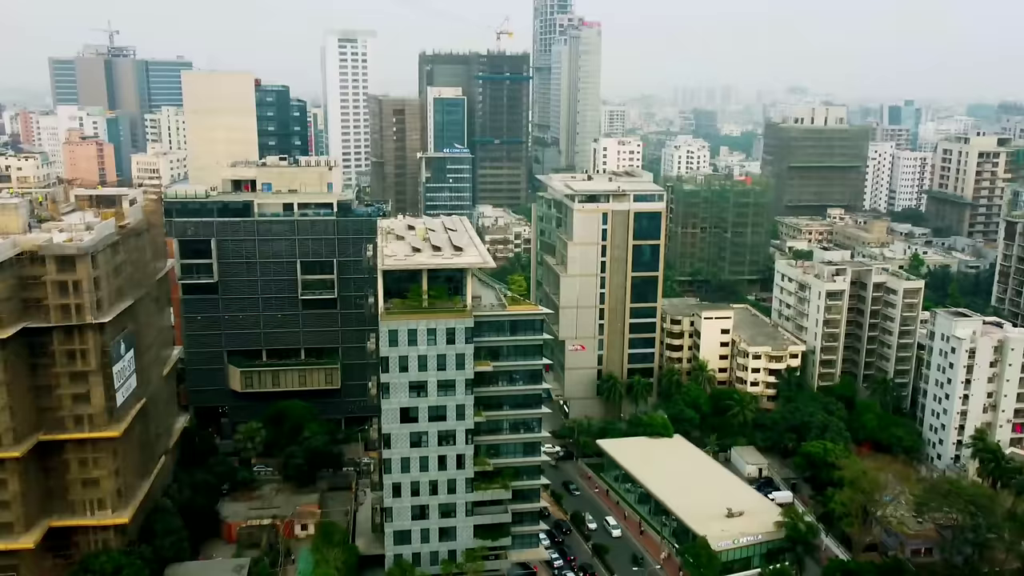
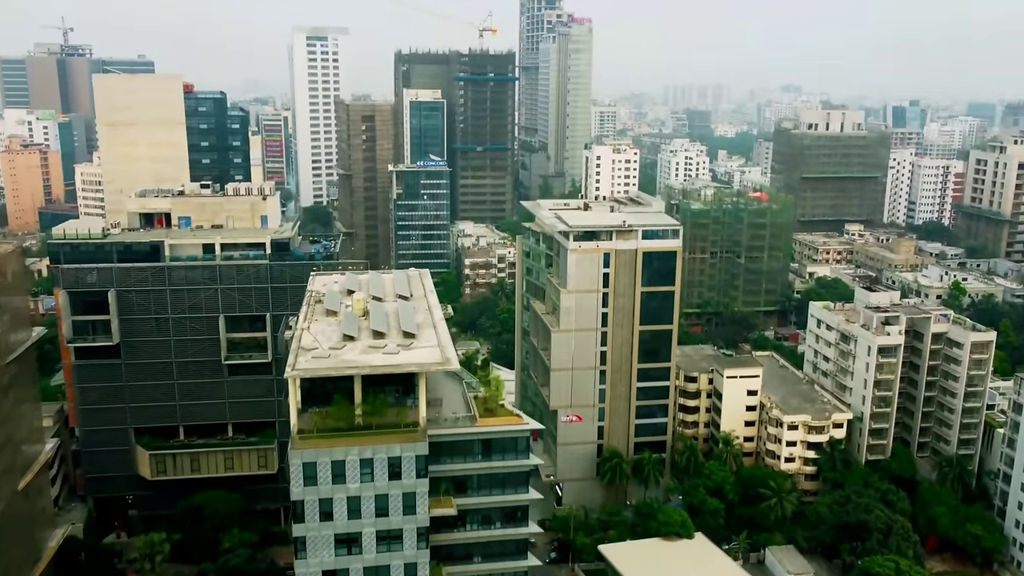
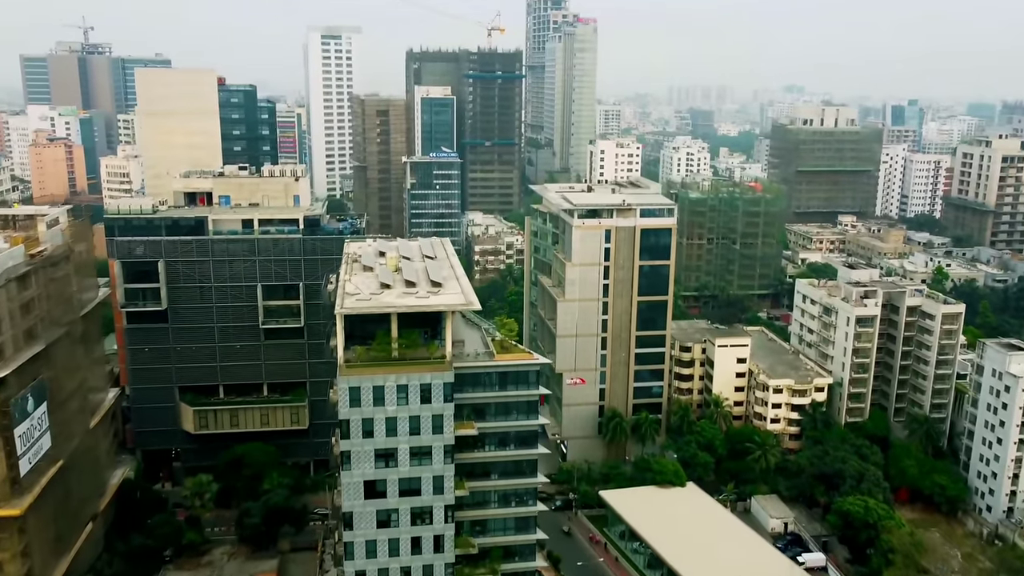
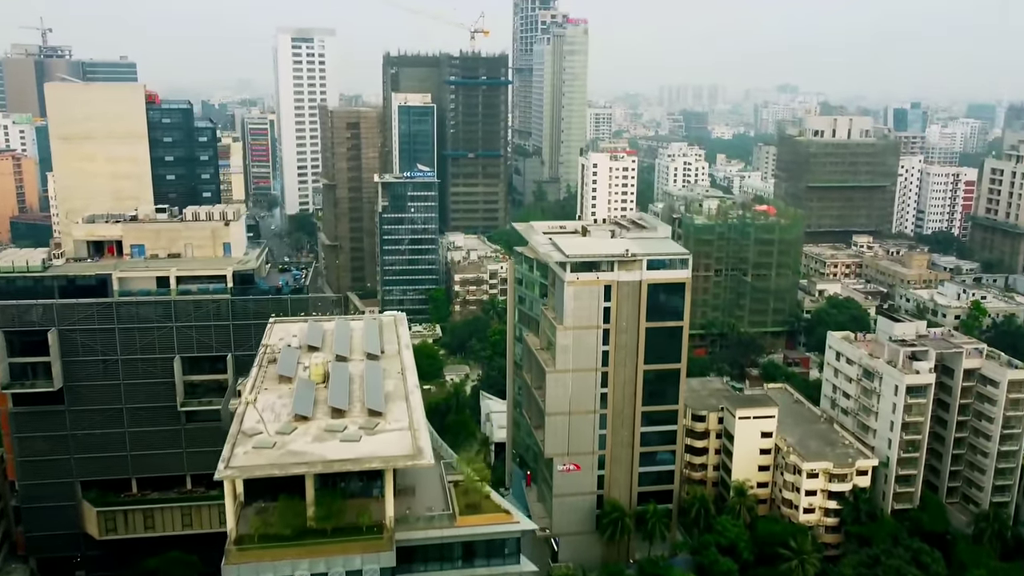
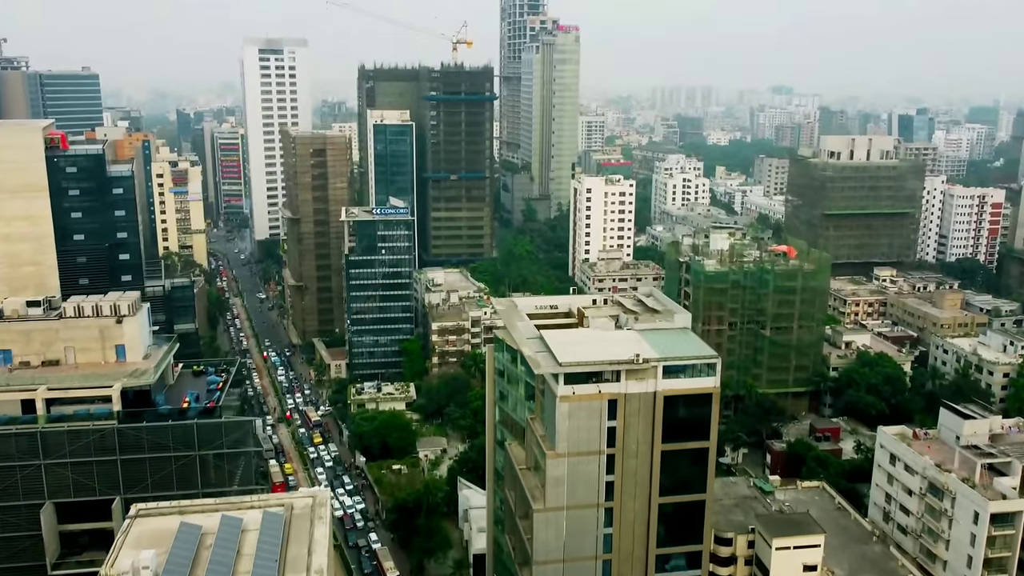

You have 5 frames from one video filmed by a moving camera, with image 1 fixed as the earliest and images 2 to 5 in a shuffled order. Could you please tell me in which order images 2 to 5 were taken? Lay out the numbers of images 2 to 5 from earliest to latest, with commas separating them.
3, 2, 4, 5
